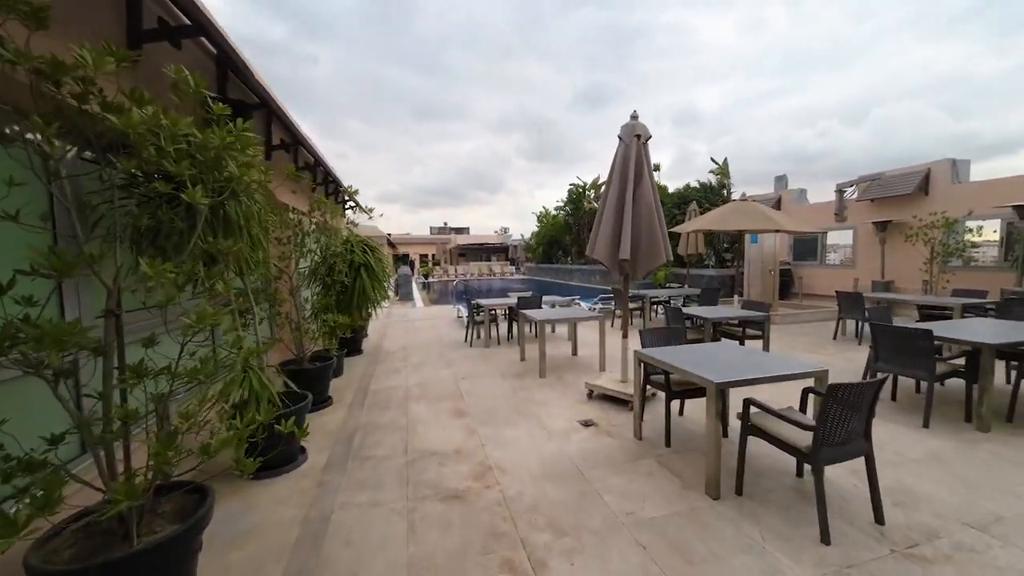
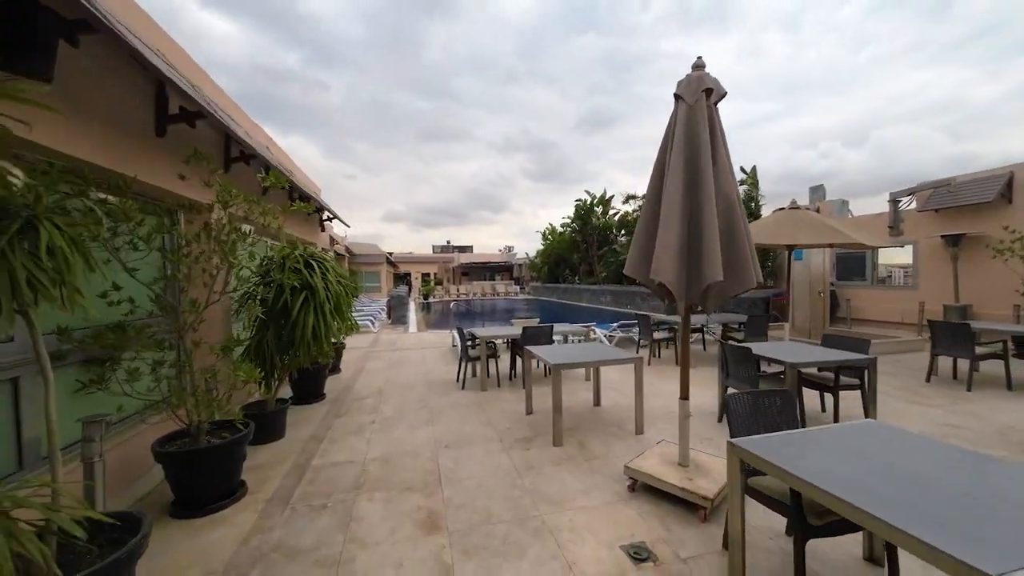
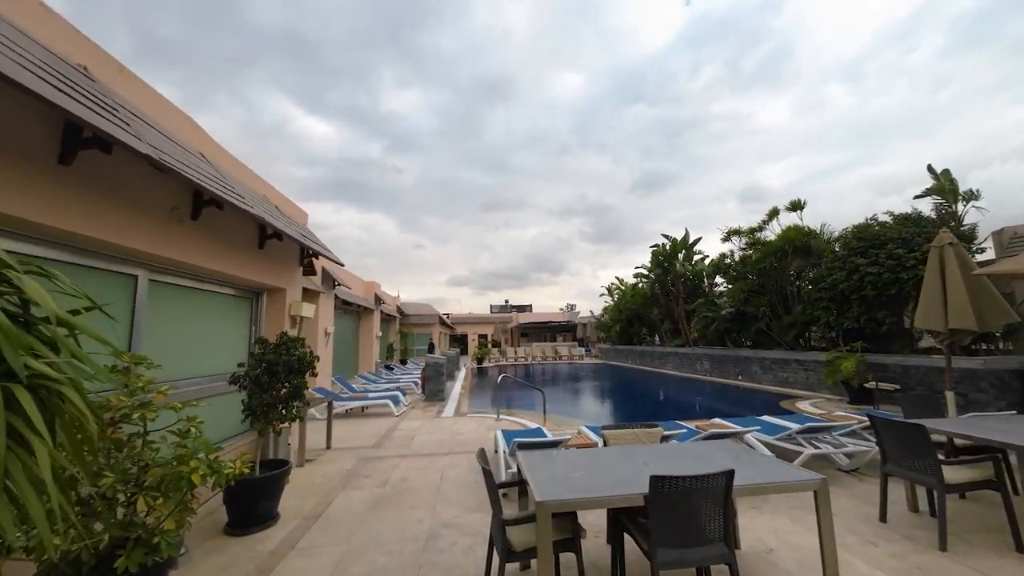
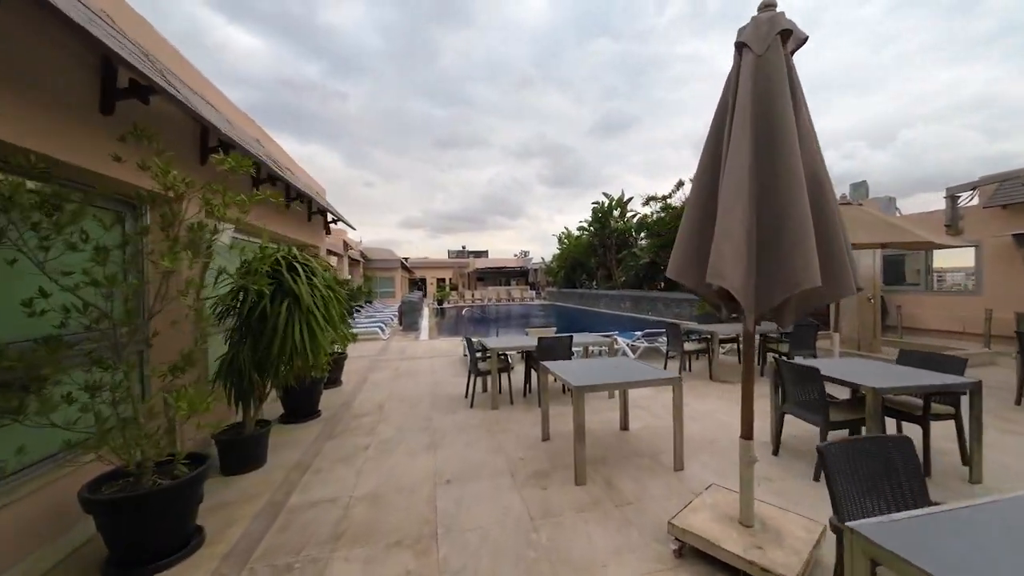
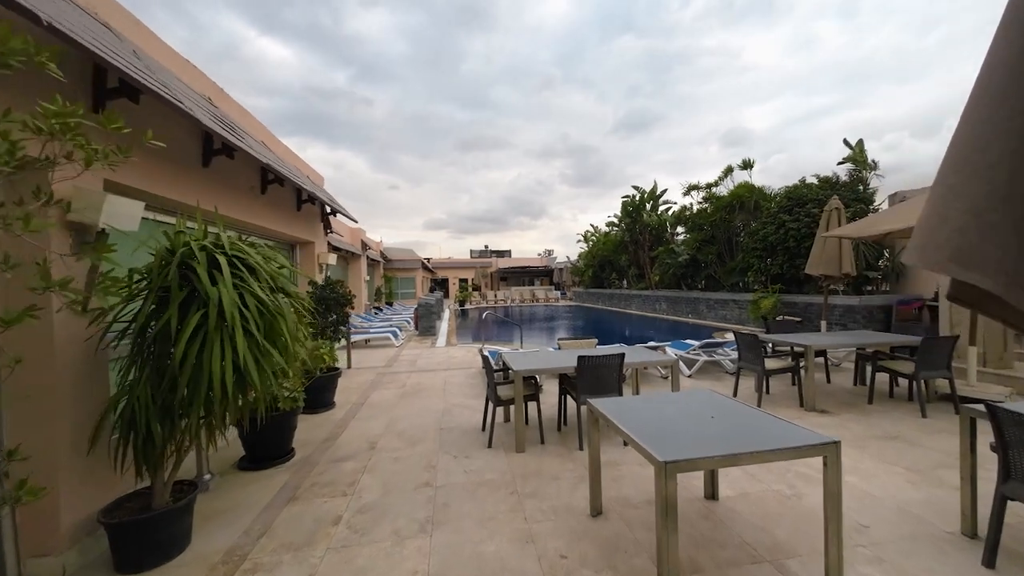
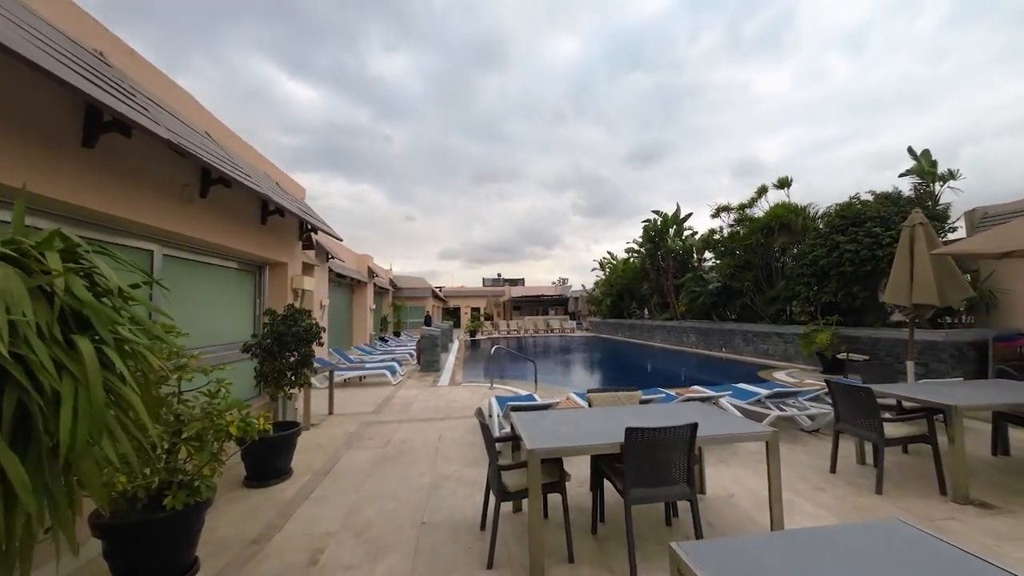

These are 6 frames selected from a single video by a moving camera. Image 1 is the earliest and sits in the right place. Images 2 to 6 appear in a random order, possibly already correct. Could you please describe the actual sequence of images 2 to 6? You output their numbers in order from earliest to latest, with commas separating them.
2, 4, 5, 6, 3
